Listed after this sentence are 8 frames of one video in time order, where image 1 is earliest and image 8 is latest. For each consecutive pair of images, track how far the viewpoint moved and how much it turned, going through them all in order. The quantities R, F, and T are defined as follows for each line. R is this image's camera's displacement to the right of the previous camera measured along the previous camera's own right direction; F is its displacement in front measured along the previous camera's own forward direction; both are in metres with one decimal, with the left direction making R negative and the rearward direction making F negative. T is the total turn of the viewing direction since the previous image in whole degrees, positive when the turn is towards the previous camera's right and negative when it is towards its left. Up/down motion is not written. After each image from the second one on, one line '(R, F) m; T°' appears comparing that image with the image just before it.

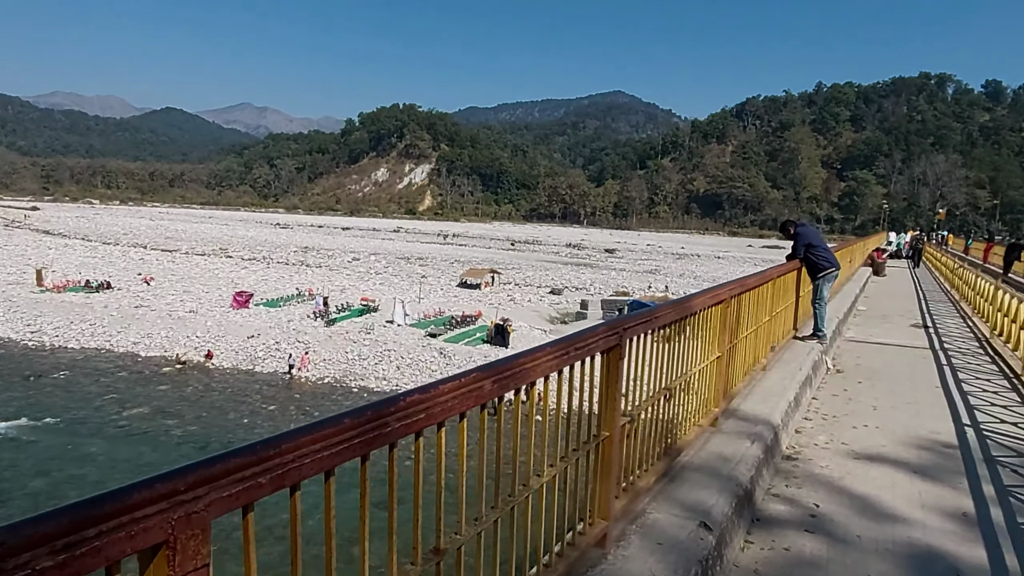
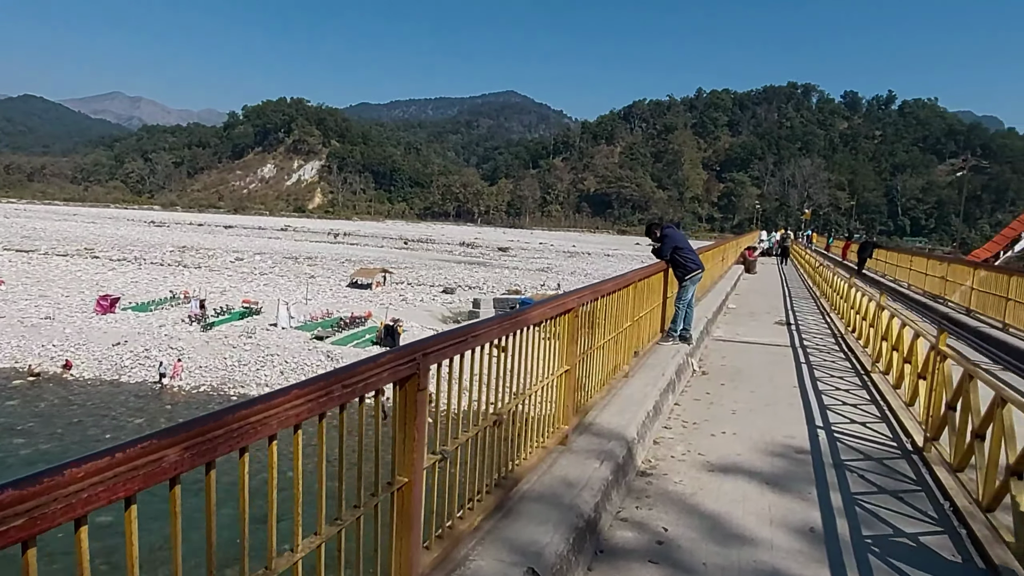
(+0.4, +0.4) m; +8°
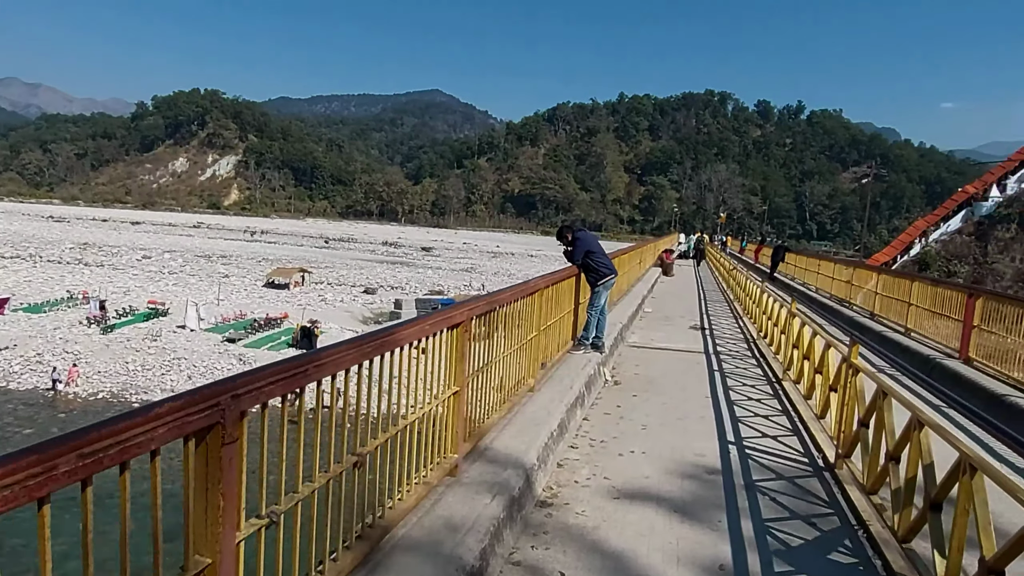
(+0.2, +0.5) m; +6°
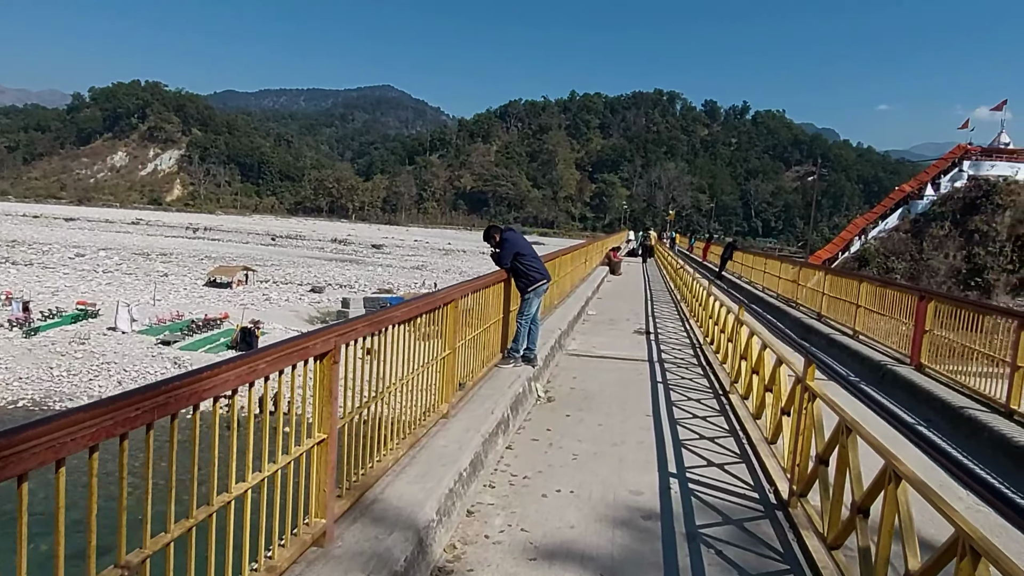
(+0.3, +0.8) m; +4°
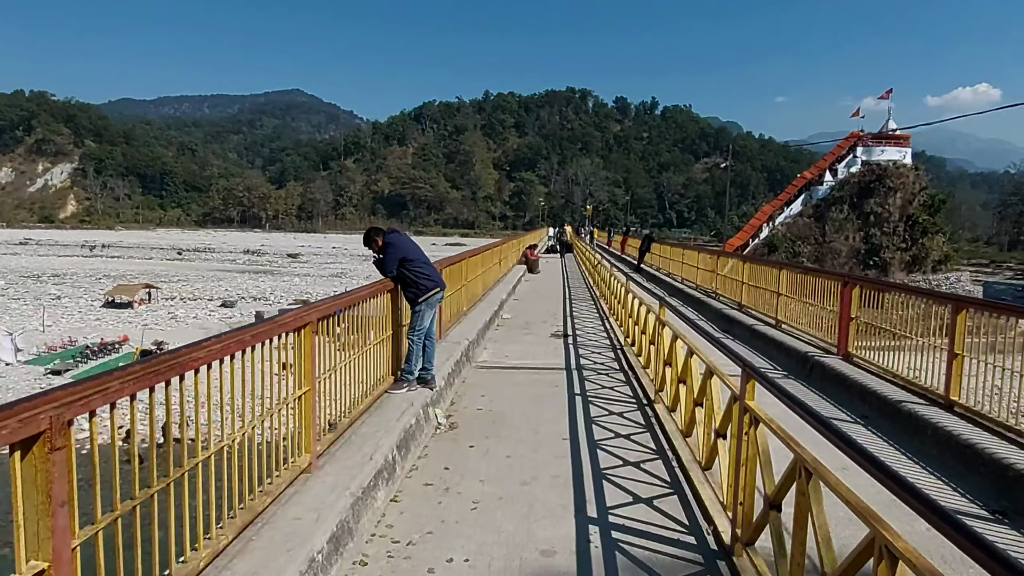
(+0.3, +0.9) m; +6°
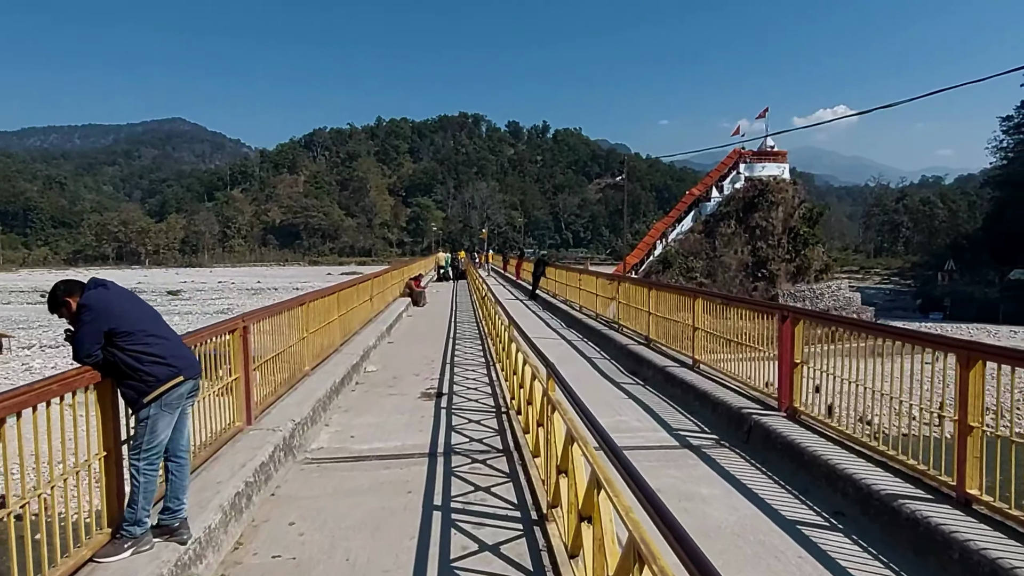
(+0.5, +2.1) m; +8°
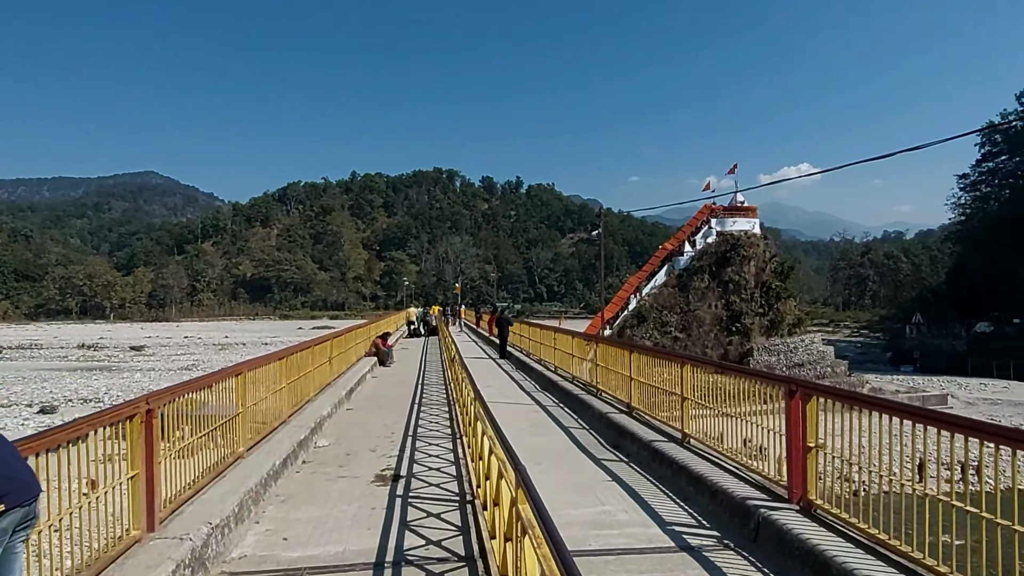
(+0.1, +0.9) m; +2°
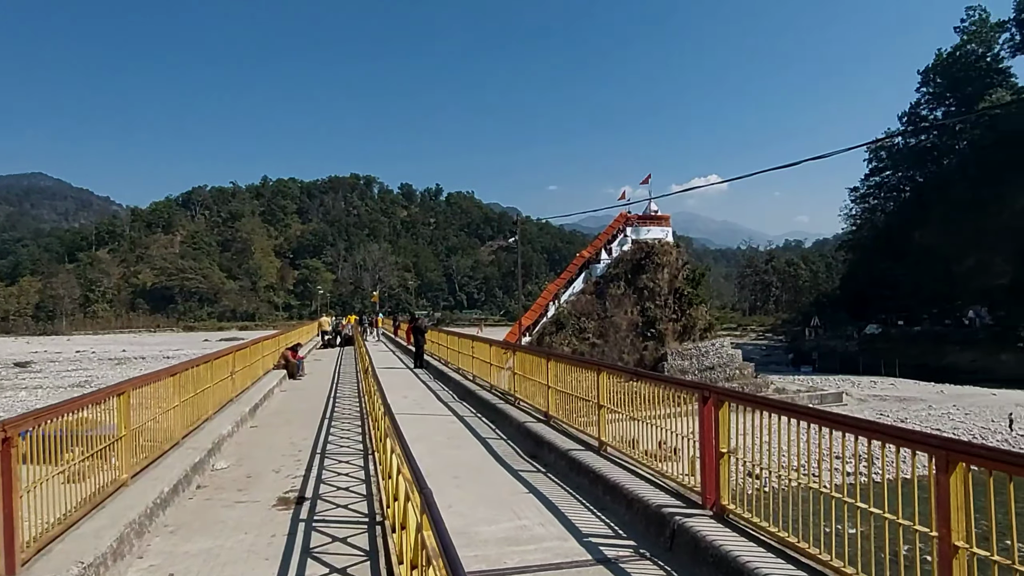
(+0.1, +0.2) m; +6°
